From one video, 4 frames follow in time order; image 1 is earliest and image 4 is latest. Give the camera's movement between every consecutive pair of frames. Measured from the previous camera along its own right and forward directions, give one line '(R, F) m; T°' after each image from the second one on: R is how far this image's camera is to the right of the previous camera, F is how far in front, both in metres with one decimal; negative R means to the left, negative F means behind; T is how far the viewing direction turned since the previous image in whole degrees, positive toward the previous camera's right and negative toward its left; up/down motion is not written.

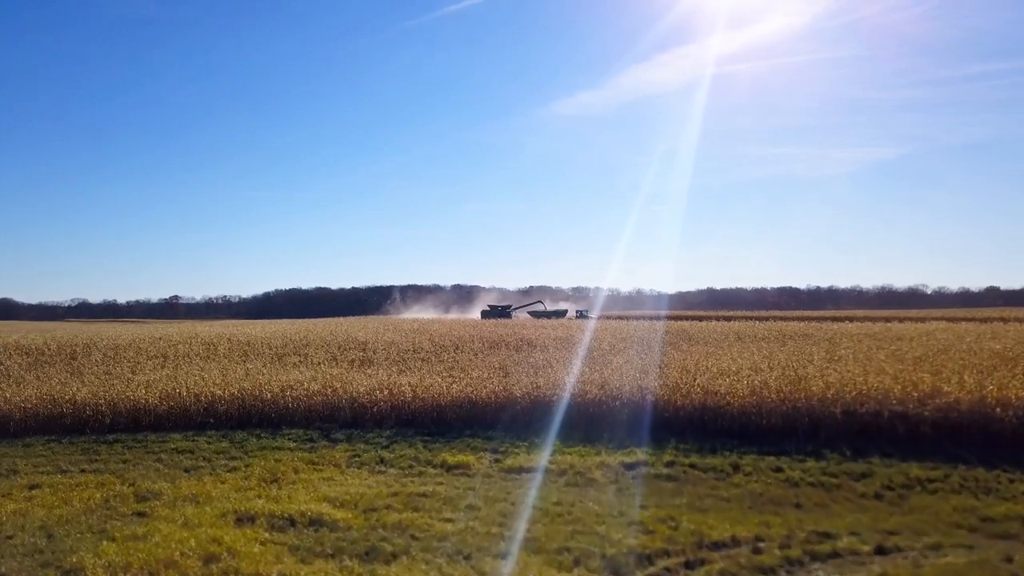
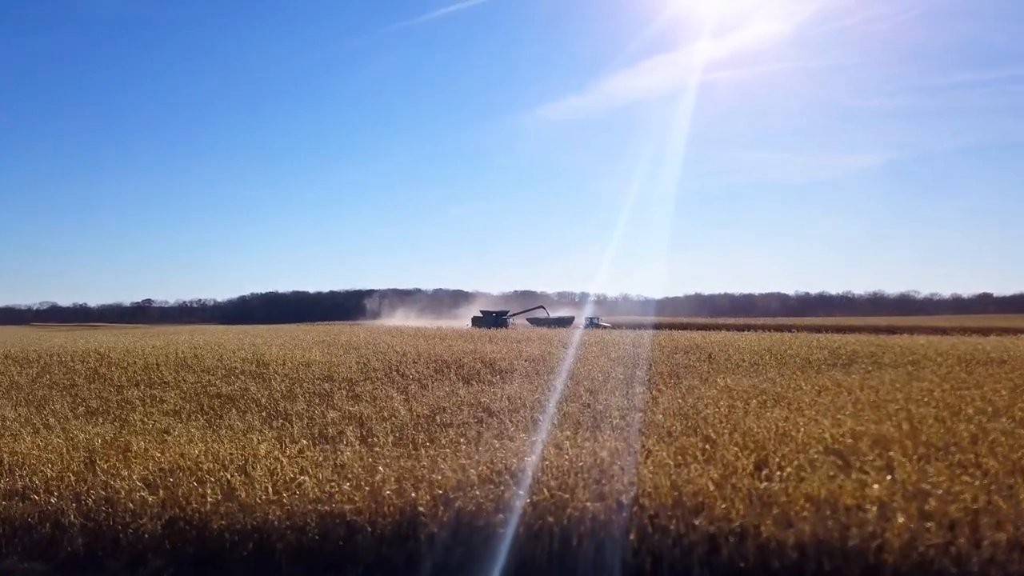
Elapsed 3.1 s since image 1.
(+0.8, +6.2) m; +1°
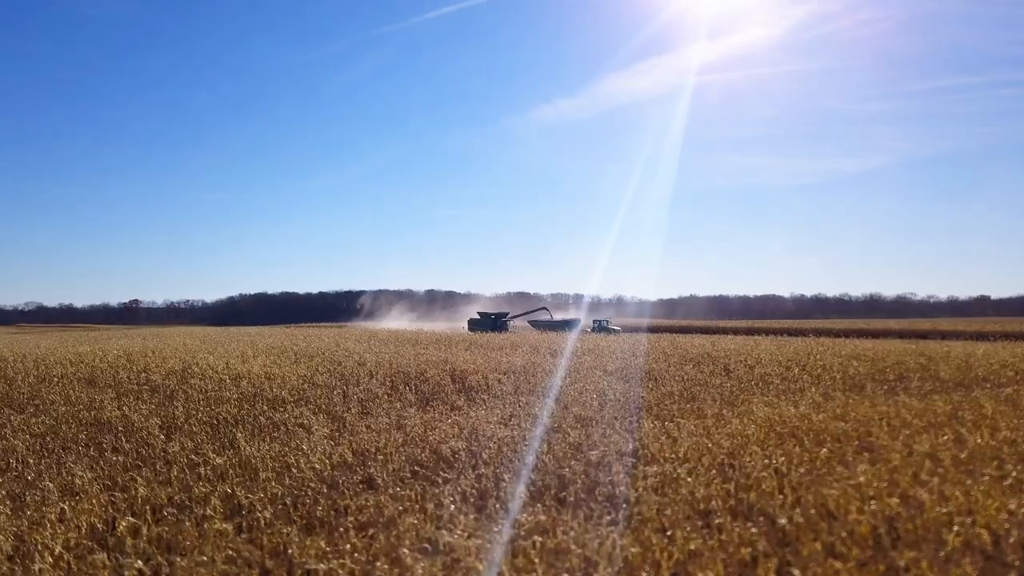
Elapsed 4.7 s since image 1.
(+0.4, +3.0) m; 0°
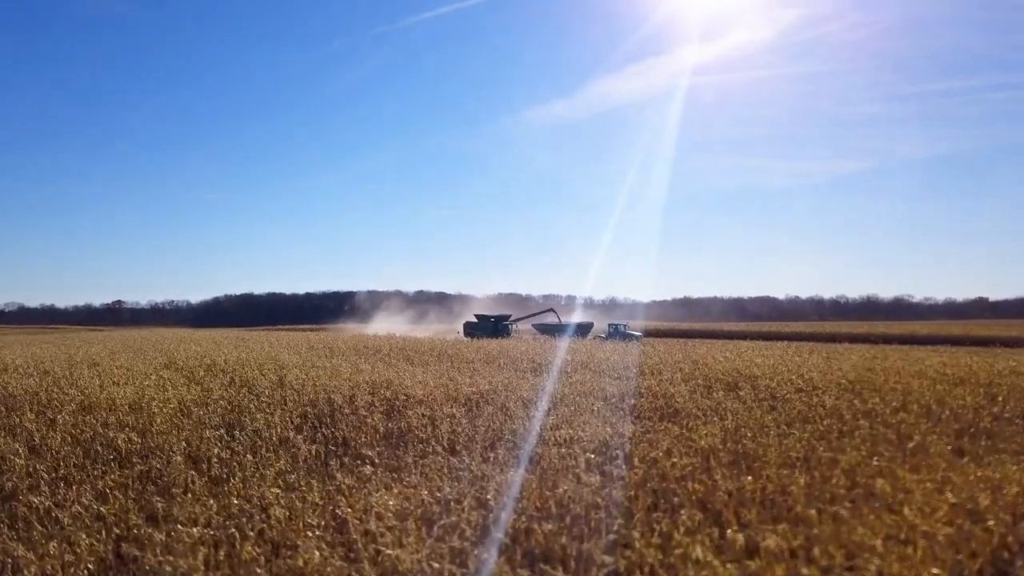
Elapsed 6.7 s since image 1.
(+0.5, +4.1) m; 0°
